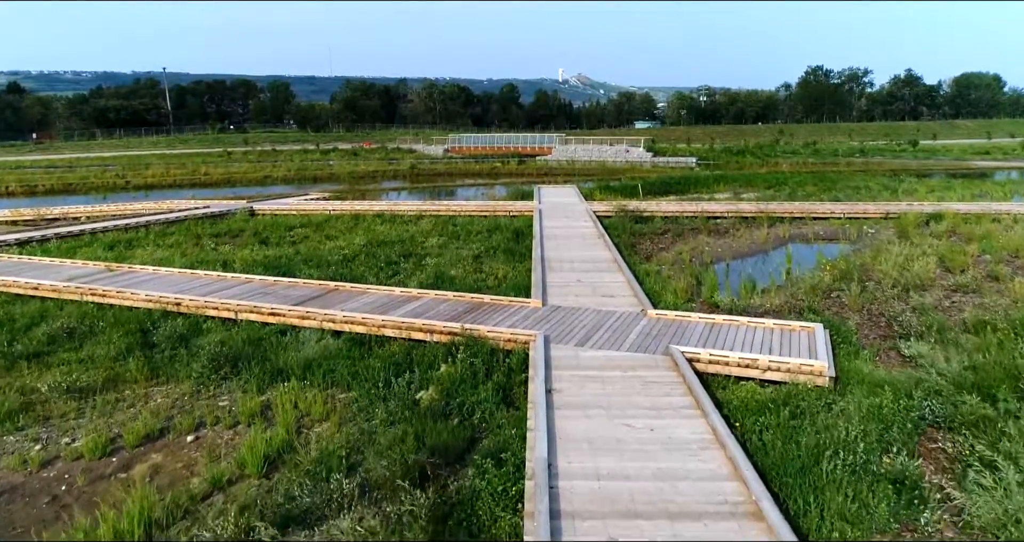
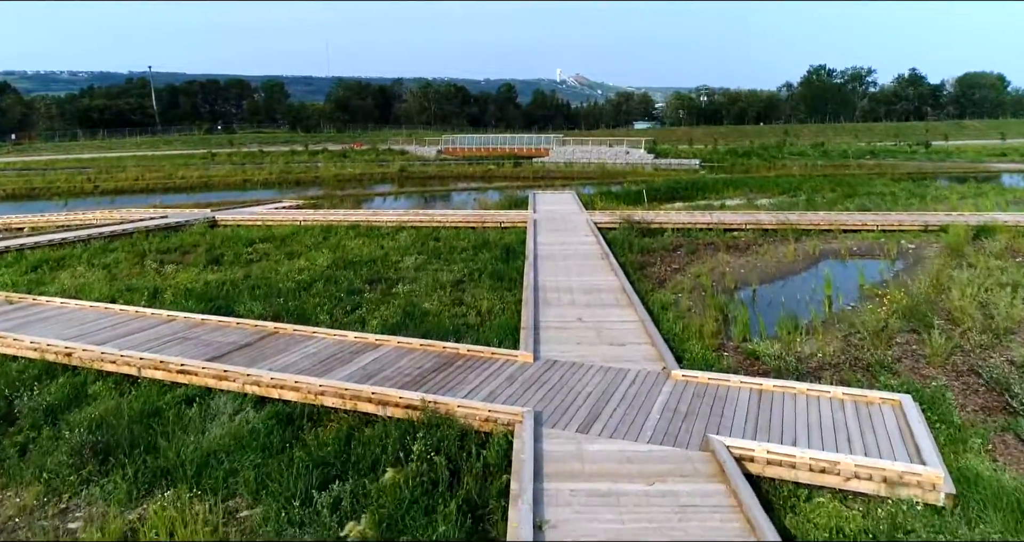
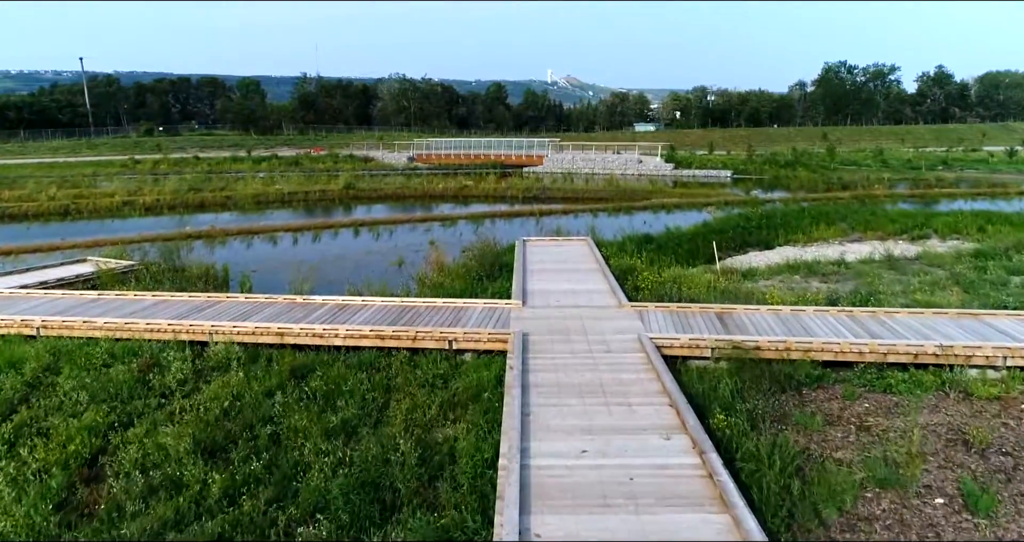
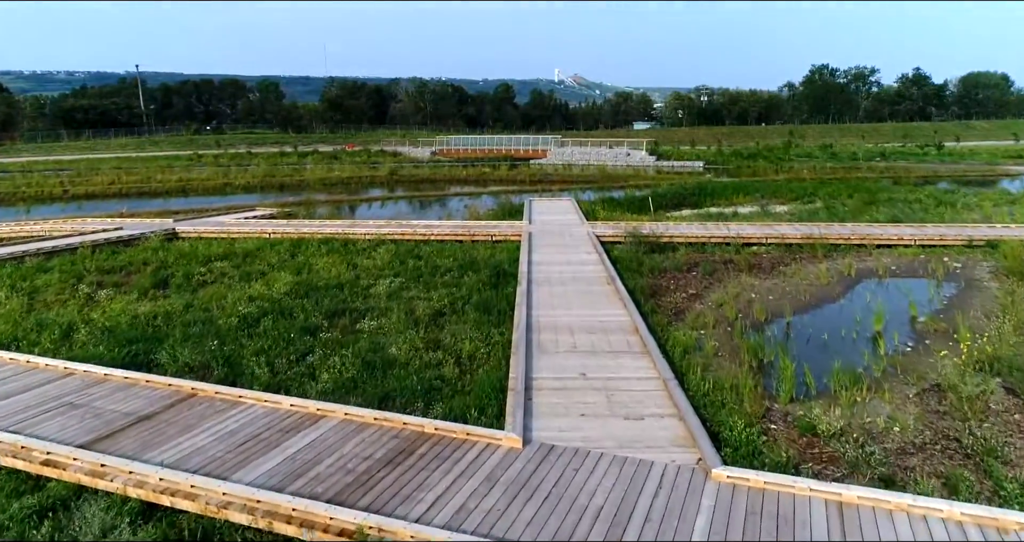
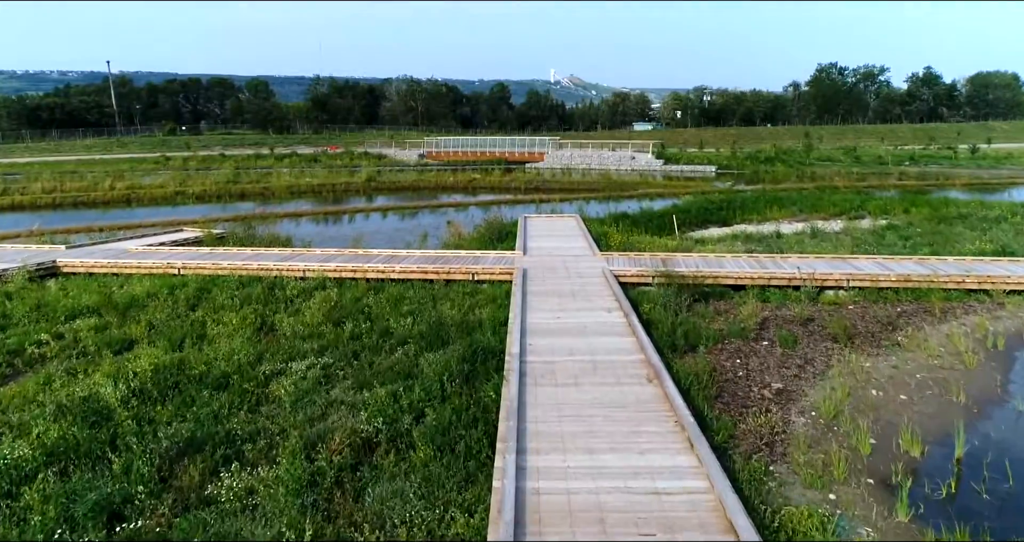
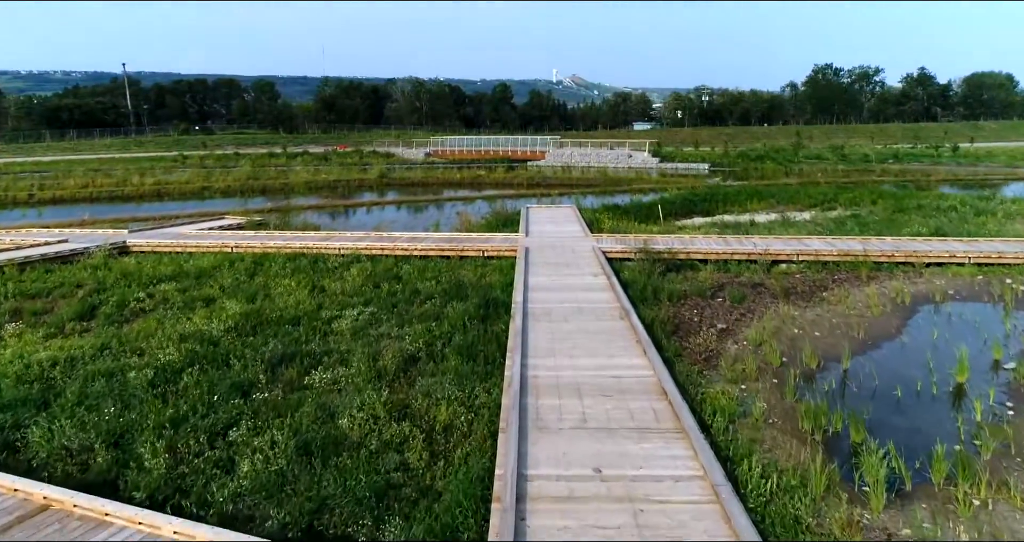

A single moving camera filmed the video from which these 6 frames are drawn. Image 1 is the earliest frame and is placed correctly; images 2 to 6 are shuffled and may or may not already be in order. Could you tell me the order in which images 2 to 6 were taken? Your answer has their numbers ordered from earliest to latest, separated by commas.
2, 4, 6, 5, 3
